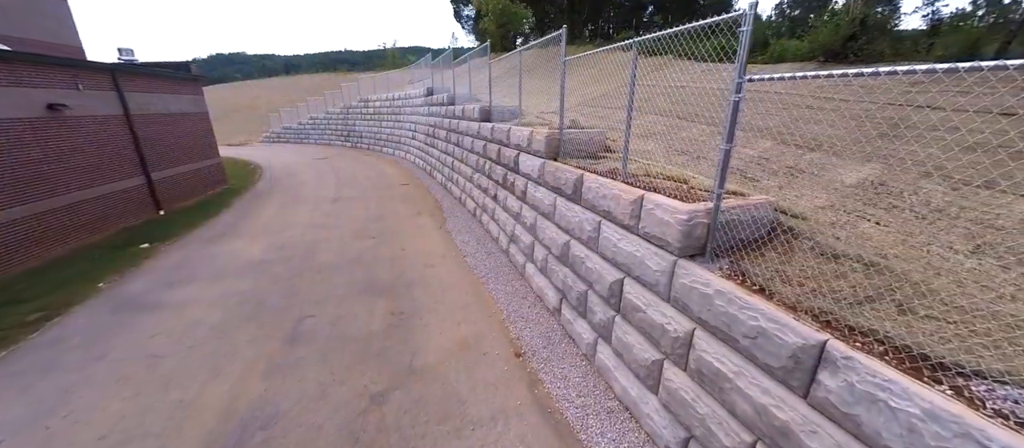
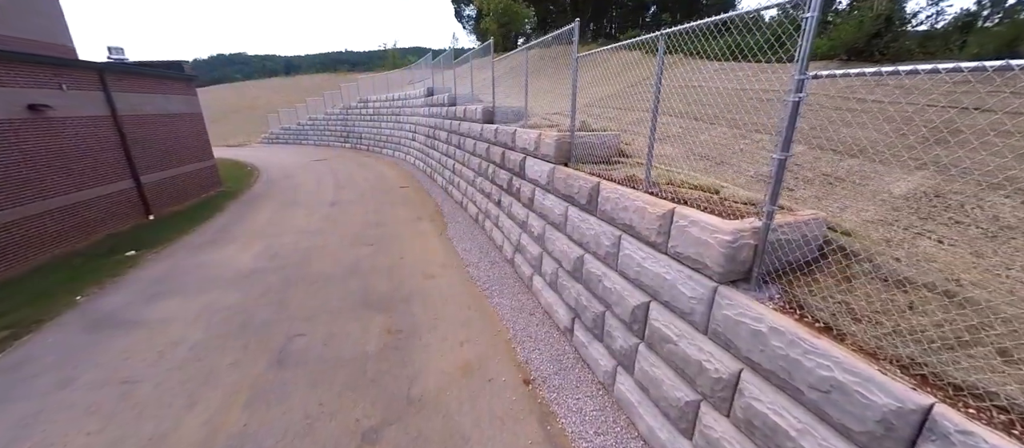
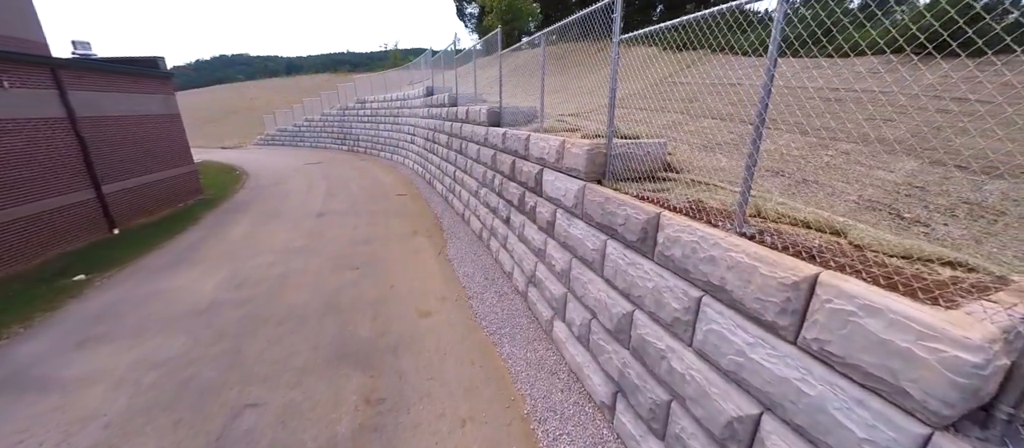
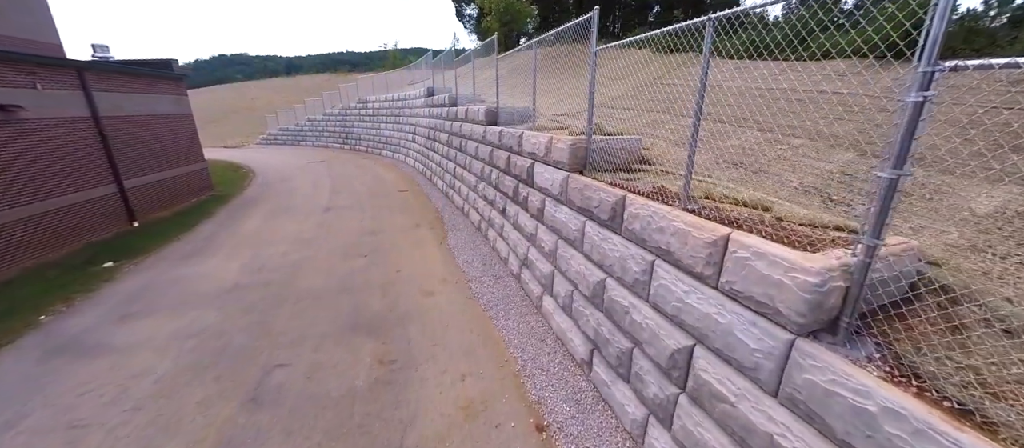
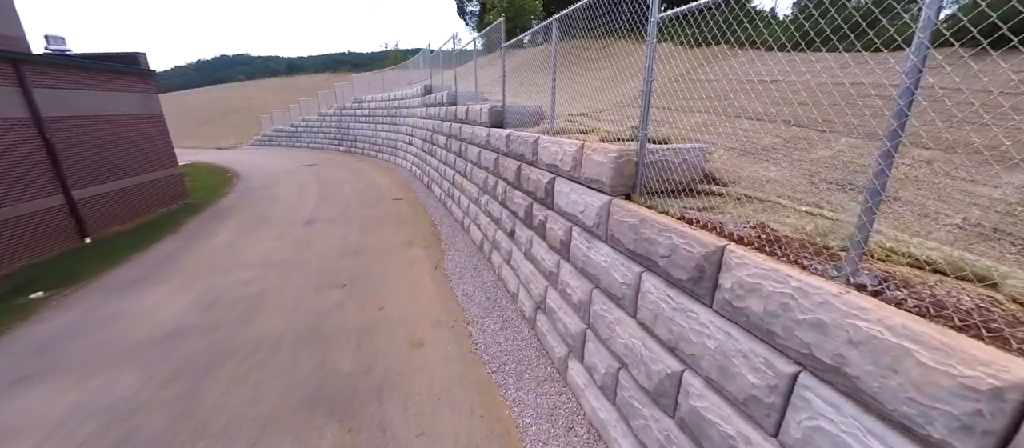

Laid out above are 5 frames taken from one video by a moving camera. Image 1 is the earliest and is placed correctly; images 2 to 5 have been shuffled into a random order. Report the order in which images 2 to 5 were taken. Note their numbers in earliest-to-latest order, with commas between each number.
2, 4, 3, 5
